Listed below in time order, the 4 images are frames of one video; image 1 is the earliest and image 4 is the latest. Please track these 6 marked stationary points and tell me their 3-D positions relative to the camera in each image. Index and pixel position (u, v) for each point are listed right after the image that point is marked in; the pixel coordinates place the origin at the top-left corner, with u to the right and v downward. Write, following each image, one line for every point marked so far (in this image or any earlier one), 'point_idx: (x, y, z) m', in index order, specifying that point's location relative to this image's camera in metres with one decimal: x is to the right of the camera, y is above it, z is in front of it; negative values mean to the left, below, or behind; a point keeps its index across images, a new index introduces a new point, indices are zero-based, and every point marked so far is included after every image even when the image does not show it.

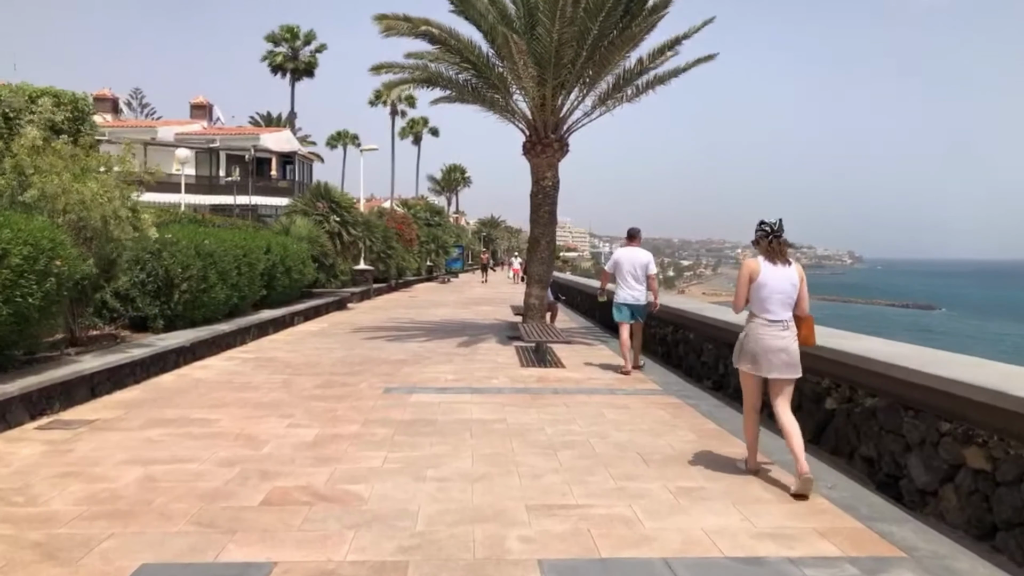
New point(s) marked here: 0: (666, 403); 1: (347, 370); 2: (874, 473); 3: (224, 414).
0: (+1.5, -1.2, +8.3) m
1: (-2.1, -1.0, +10.6) m
2: (+2.4, -1.2, +5.6) m
3: (-2.6, -1.1, +7.5) m
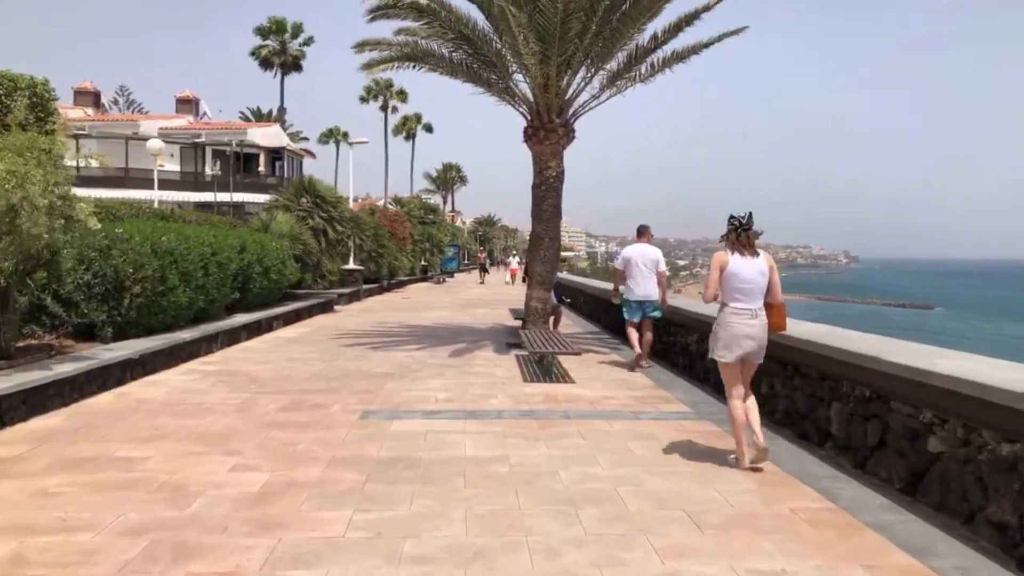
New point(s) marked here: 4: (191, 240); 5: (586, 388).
0: (+1.6, -1.2, +6.8) m
1: (-2.1, -1.1, +9.1) m
2: (+2.5, -1.3, +4.1) m
3: (-2.6, -1.2, +6.0) m
4: (-4.6, +0.7, +11.8) m
5: (+0.8, -1.1, +9.0) m
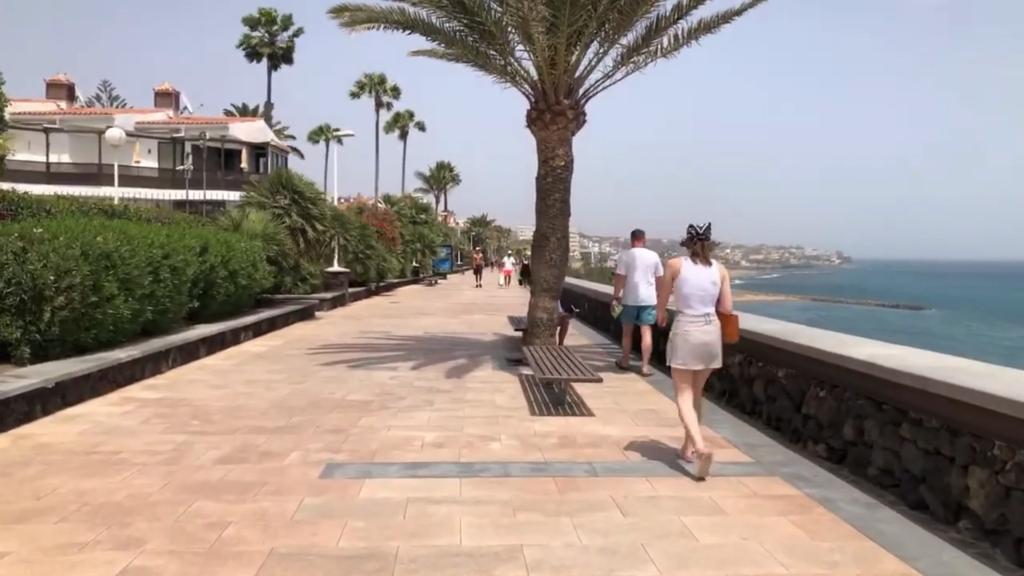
0: (+1.6, -1.3, +5.1) m
1: (-2.0, -1.2, +7.3) m
2: (+2.6, -1.4, +2.4) m
3: (-2.5, -1.3, +4.2) m
4: (-4.5, +0.6, +10.0) m
5: (+0.8, -1.2, +7.2) m
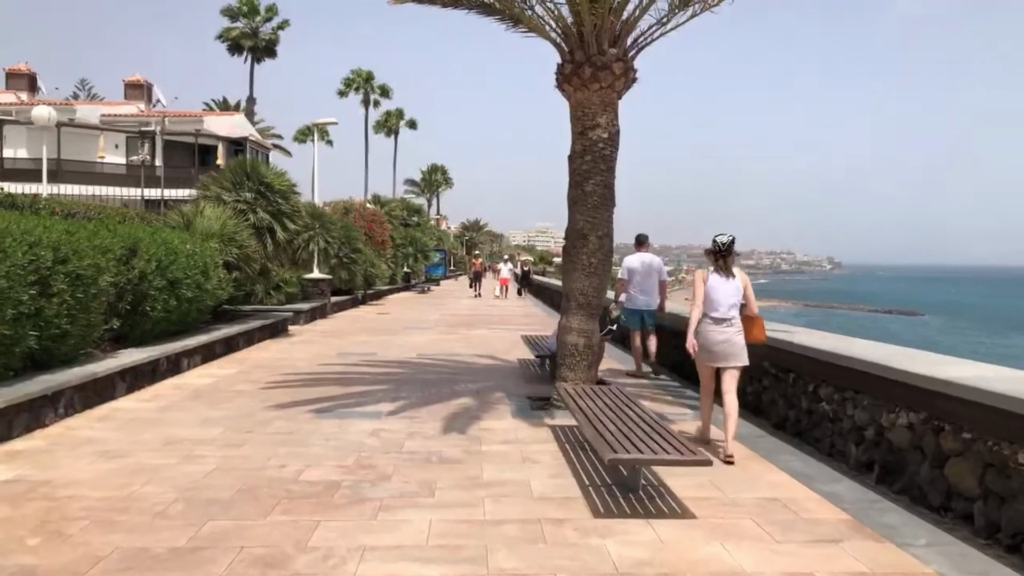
0: (+2.0, -1.4, +2.2) m
1: (-1.7, -1.3, +4.4) m
2: (+2.9, -1.5, -0.5) m
3: (-2.2, -1.4, +1.3) m
4: (-4.3, +0.4, +7.1) m
5: (+1.1, -1.3, +4.3) m
